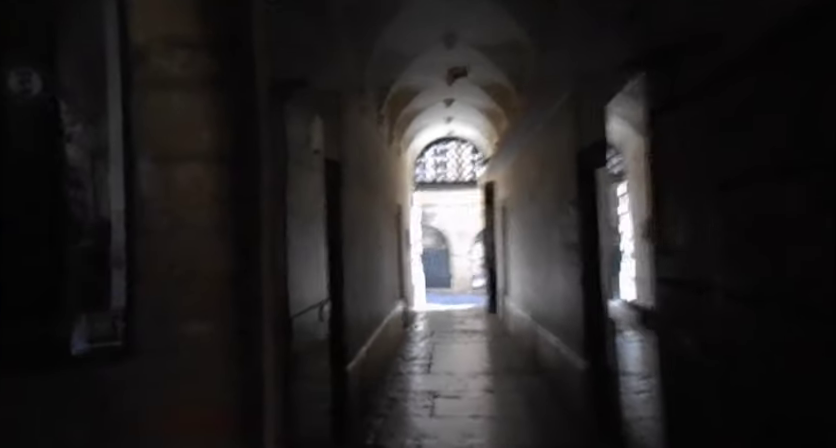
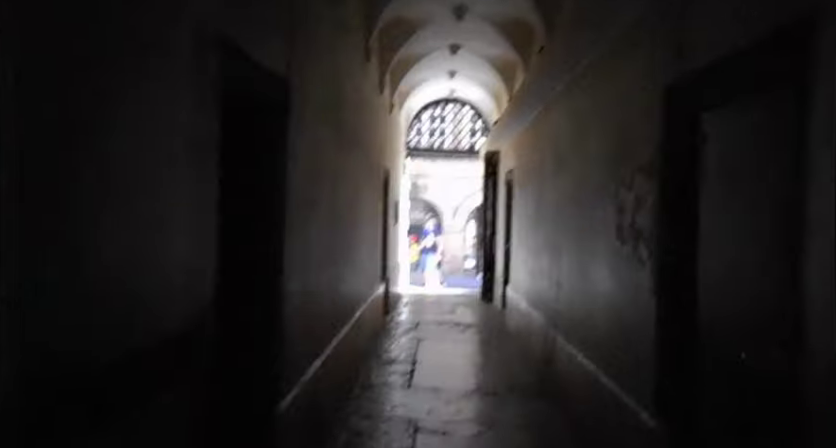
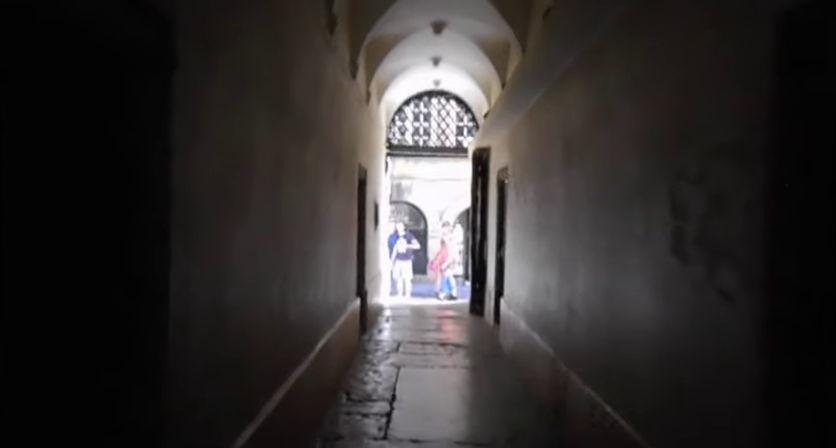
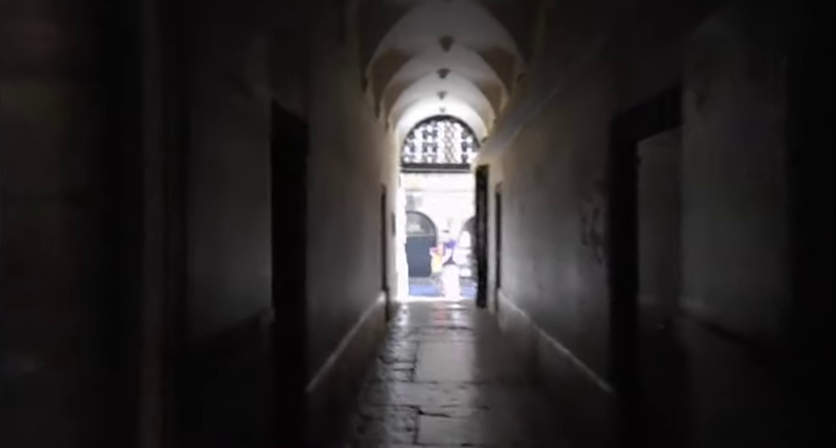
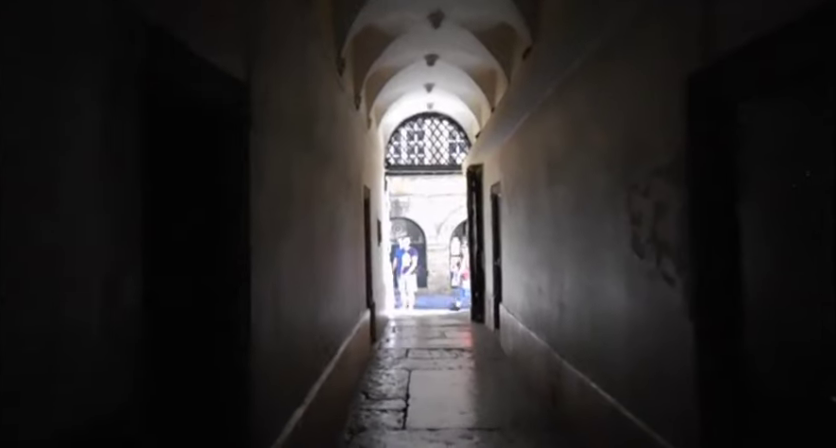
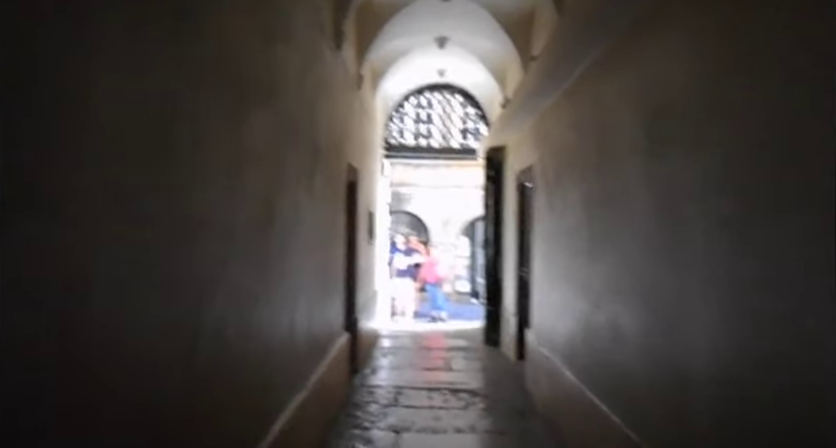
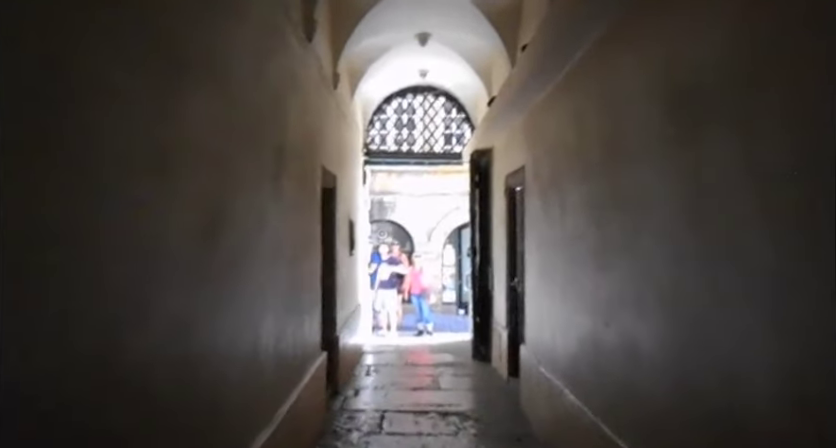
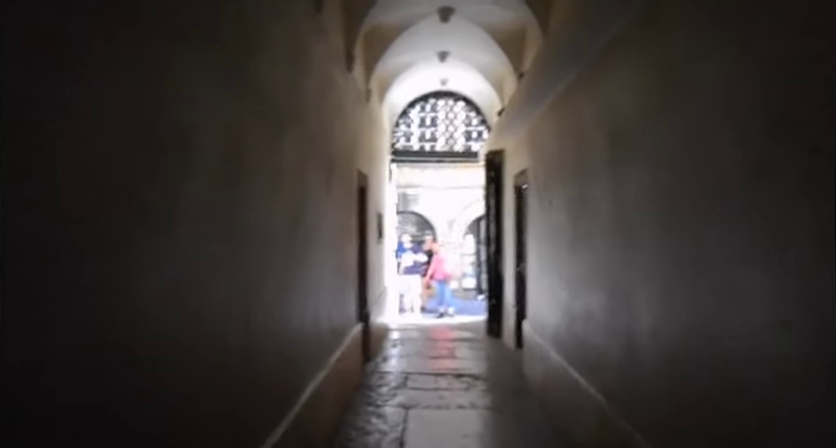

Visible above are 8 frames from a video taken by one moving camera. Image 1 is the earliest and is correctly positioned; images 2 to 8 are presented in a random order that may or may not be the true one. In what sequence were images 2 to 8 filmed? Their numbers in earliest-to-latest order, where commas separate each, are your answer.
4, 2, 5, 3, 8, 6, 7
